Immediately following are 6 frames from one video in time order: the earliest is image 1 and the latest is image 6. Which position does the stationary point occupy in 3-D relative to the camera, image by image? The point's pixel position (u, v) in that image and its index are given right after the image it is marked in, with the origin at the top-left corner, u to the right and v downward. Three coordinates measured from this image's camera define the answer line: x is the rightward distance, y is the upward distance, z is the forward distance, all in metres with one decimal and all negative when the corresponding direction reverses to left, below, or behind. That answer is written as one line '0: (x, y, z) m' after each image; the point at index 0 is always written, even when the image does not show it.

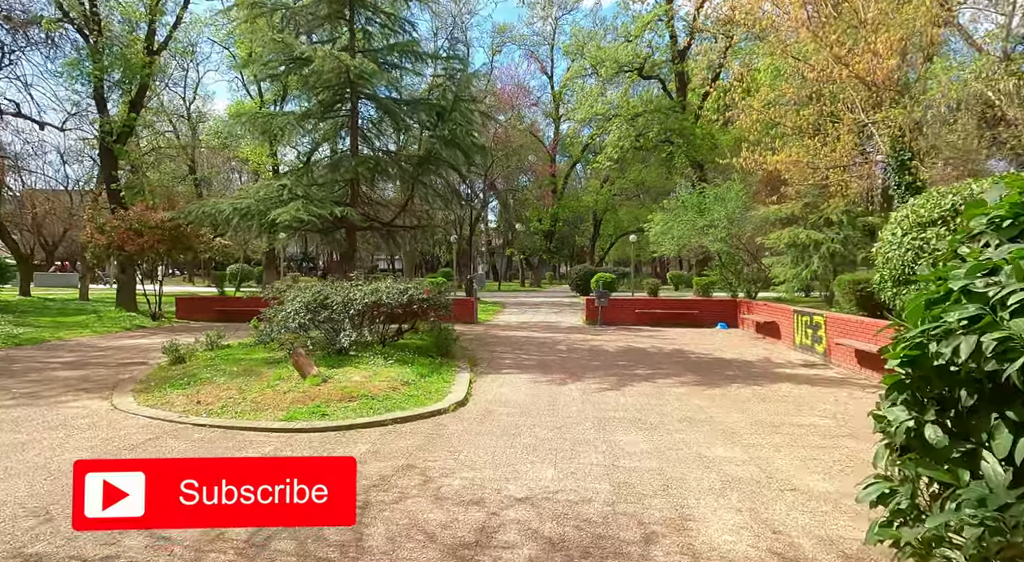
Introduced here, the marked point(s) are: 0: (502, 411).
0: (-0.1, -1.5, +7.3) m
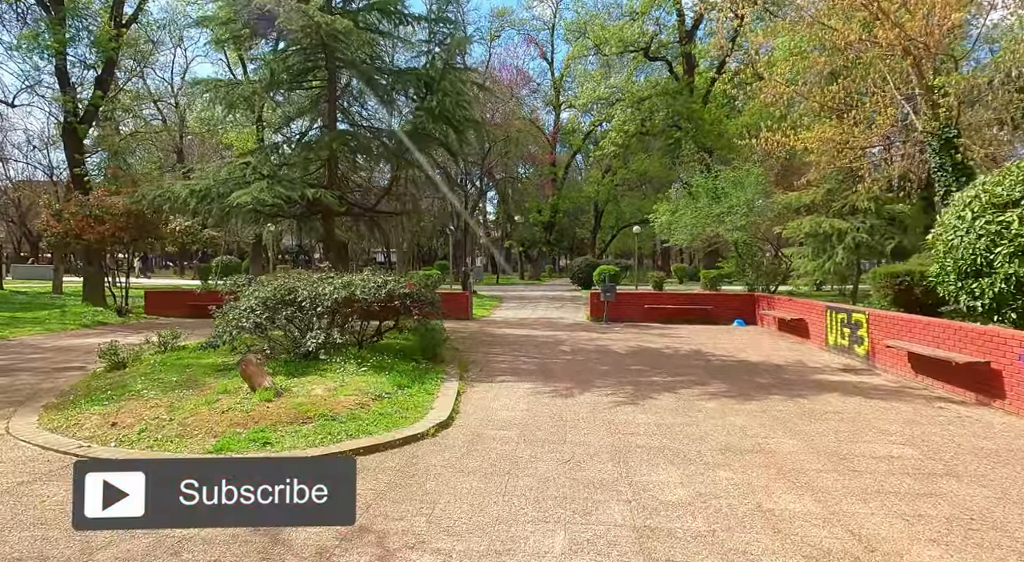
0: (-0.2, -1.4, +5.8) m
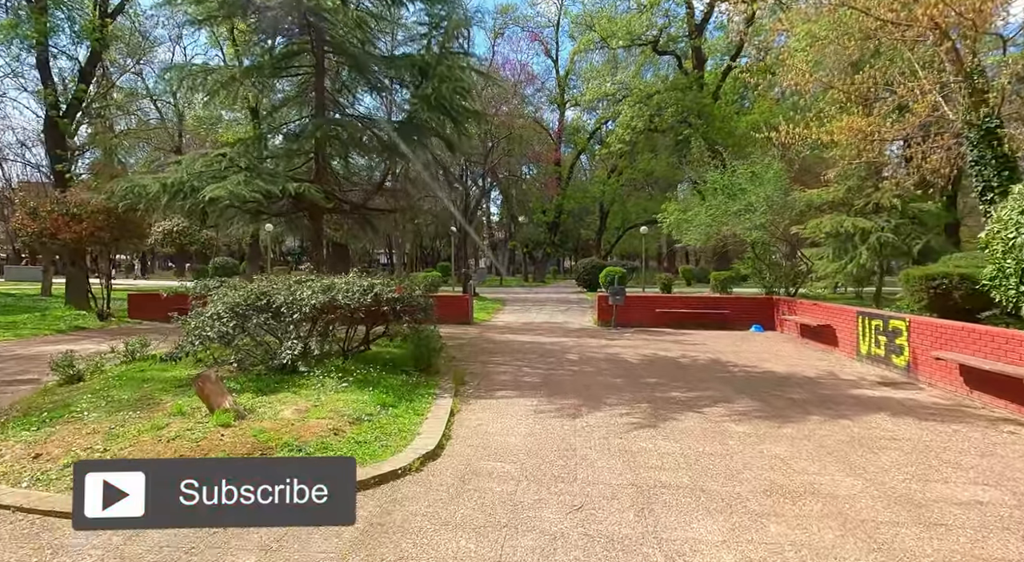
0: (-0.2, -1.5, +4.9) m
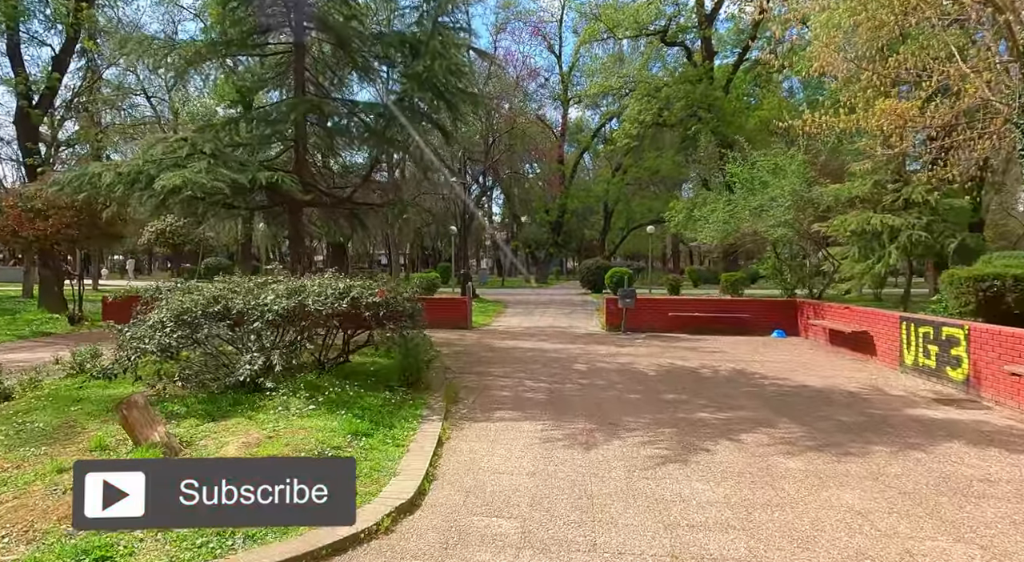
0: (-0.2, -1.5, +3.7) m
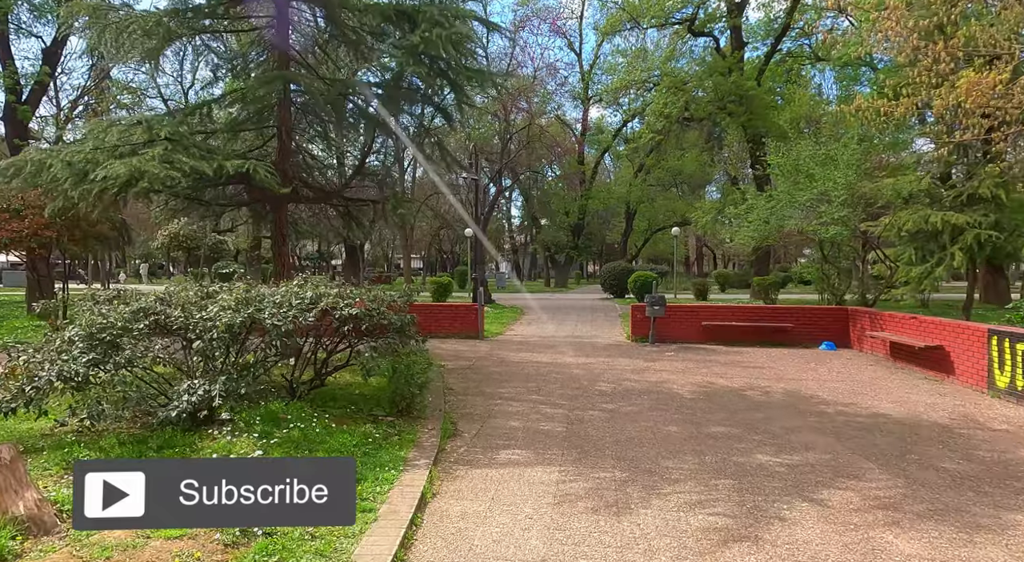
0: (-0.2, -1.5, +2.3) m
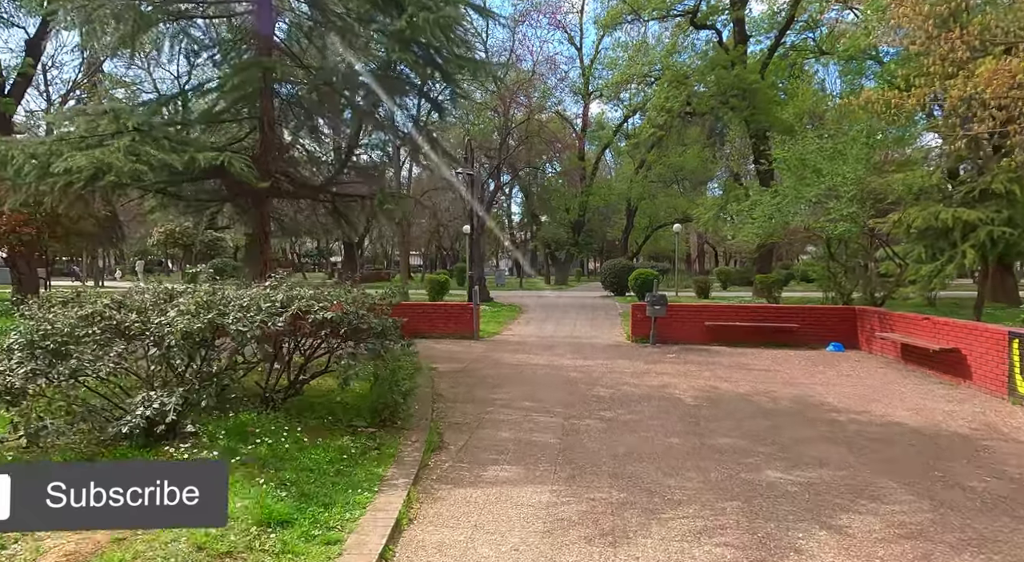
0: (-0.3, -1.5, +1.9) m
